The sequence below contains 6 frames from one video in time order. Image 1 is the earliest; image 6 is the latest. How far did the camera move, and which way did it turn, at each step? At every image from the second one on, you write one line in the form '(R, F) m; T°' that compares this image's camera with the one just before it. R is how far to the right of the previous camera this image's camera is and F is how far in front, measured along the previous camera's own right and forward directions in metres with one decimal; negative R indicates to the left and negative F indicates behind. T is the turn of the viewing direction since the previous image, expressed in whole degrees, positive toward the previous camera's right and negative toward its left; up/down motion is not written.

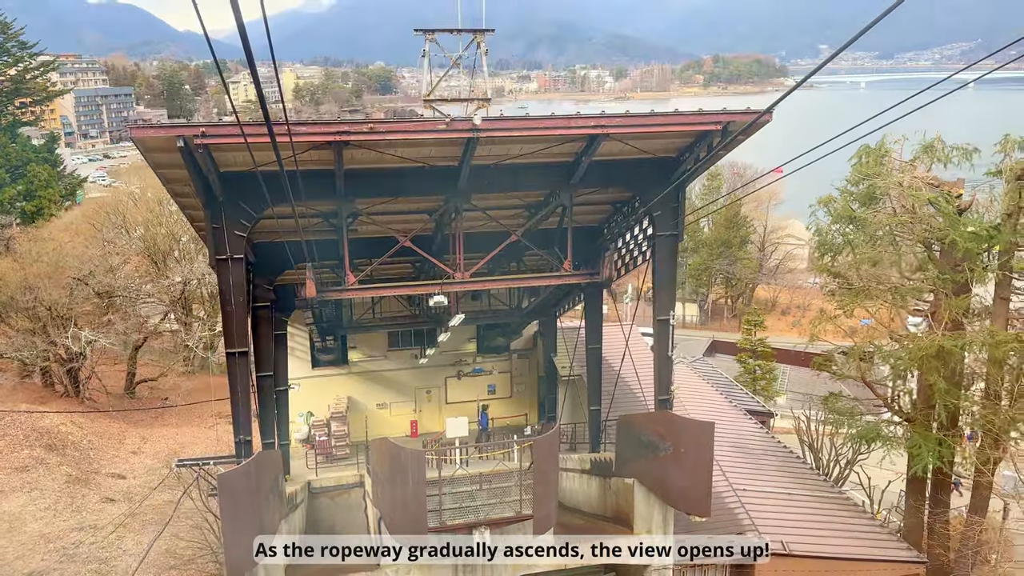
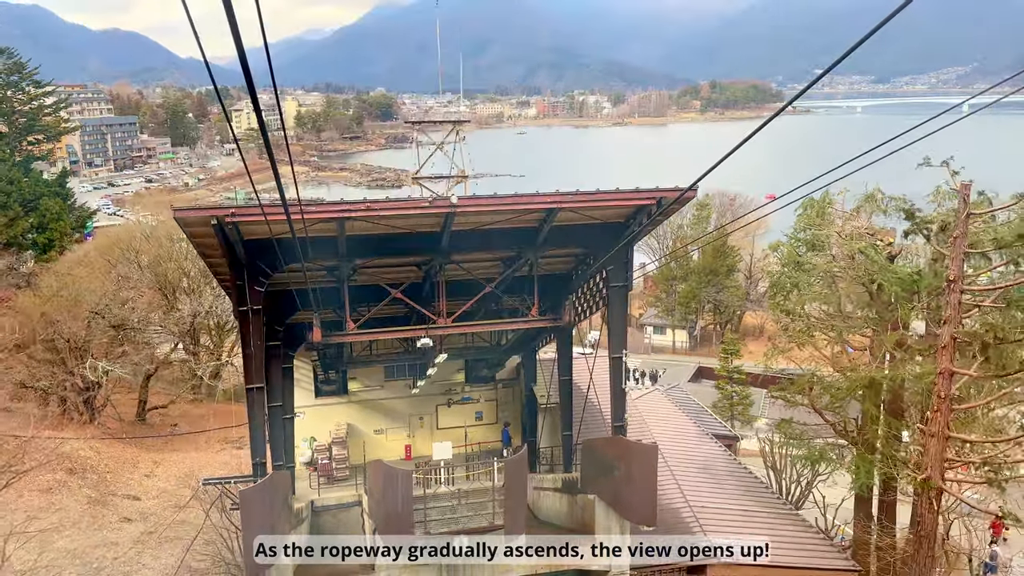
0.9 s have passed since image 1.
(+0.3, -1.4) m; 0°
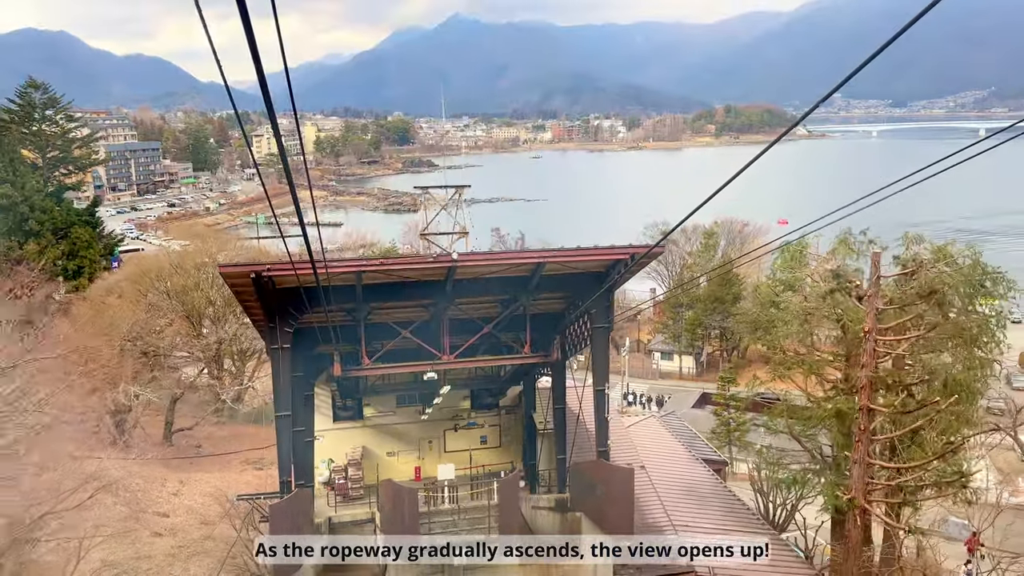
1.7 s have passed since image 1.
(+0.3, -1.3) m; -1°
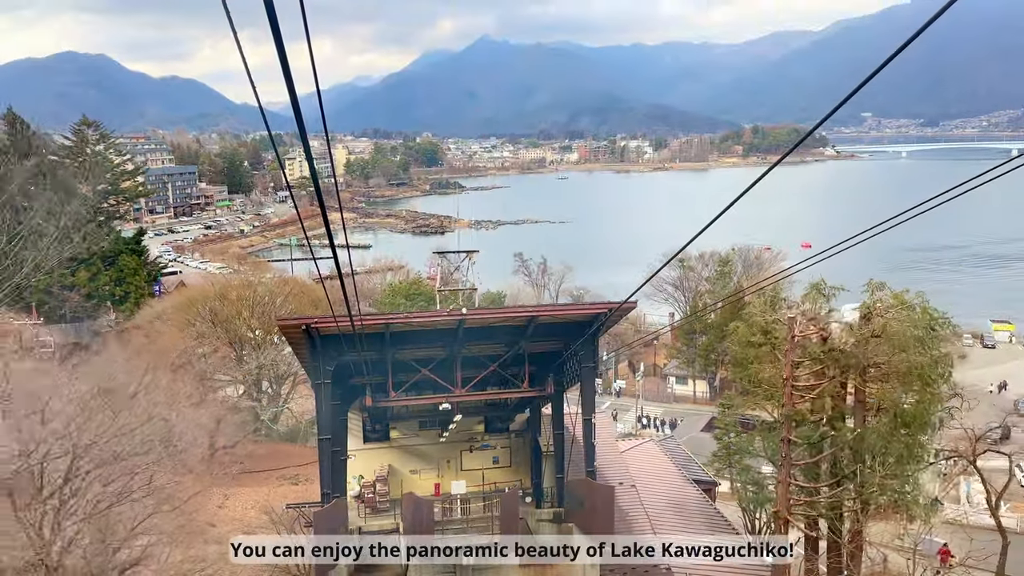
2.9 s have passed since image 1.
(+0.4, -2.1) m; -2°
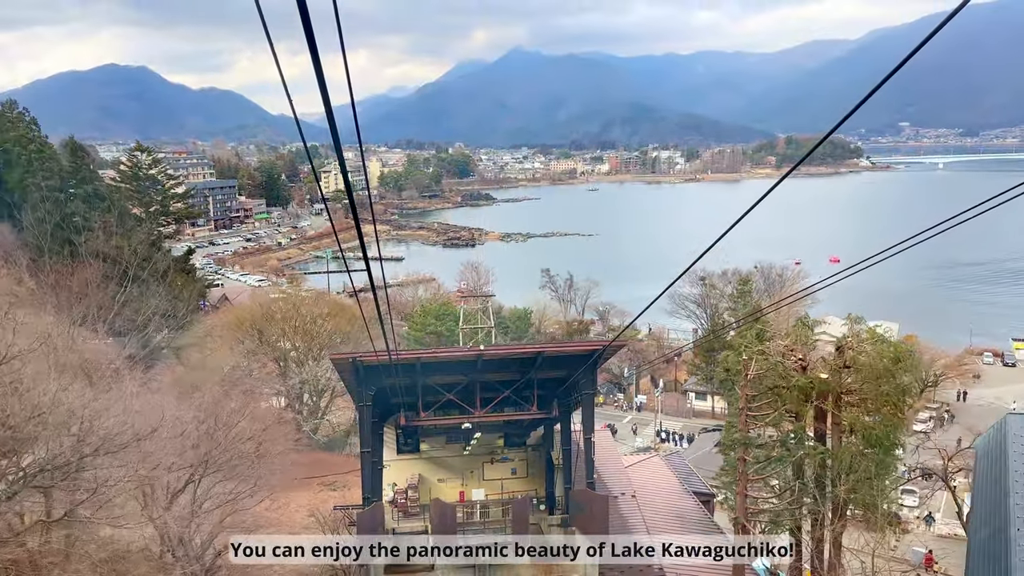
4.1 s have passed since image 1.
(+0.4, -2.3) m; -2°
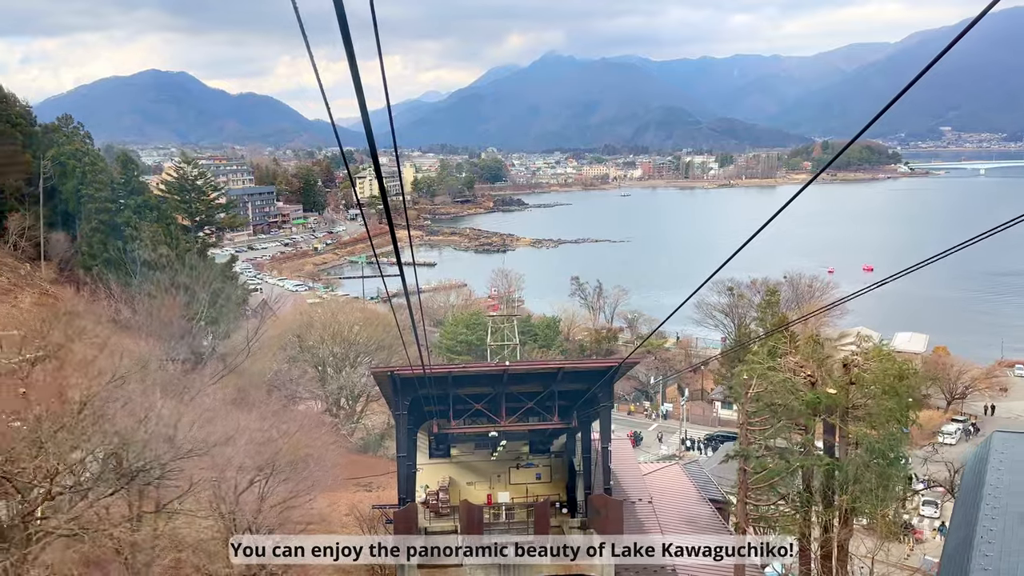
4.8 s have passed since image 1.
(+0.2, -1.3) m; -2°
